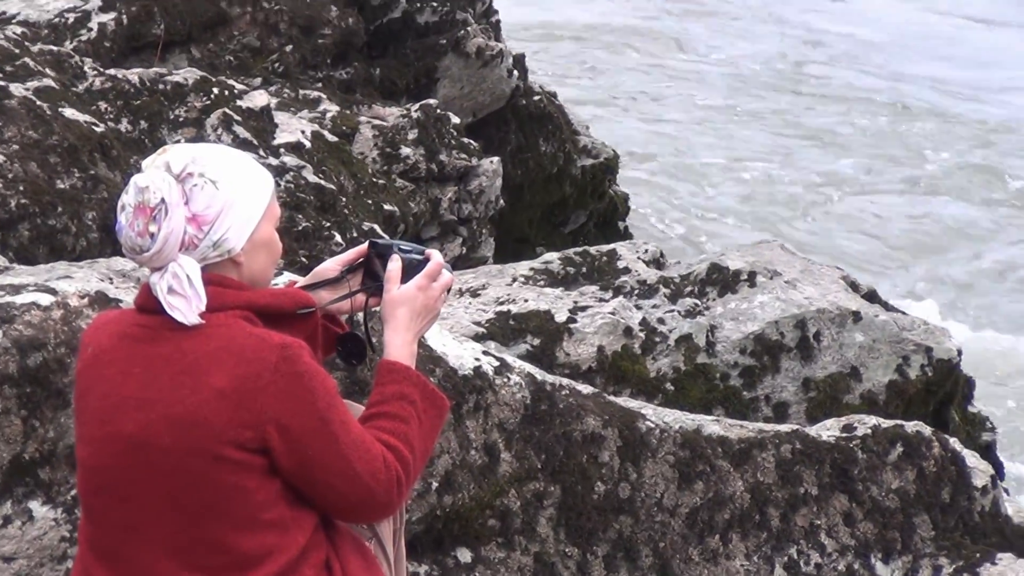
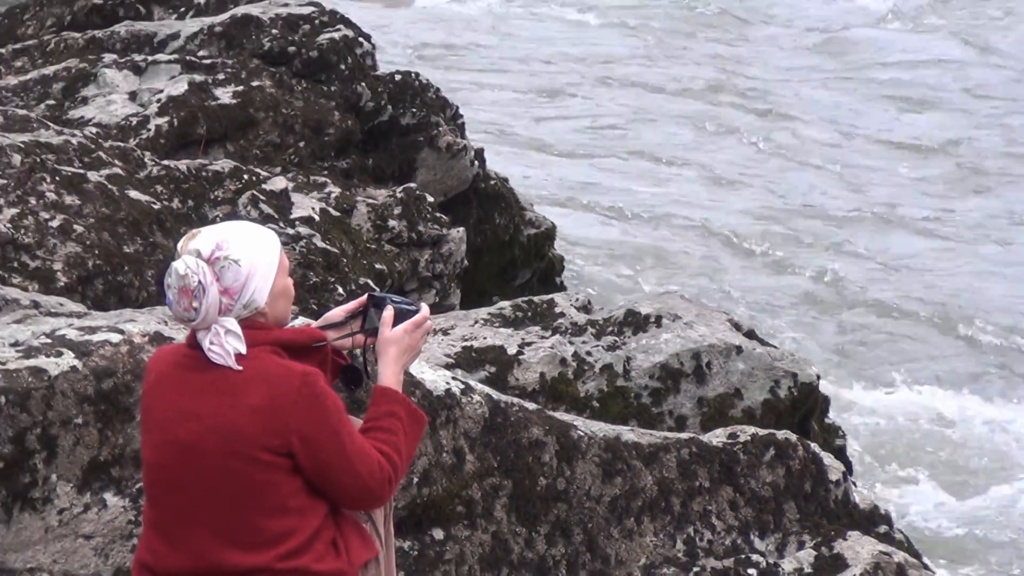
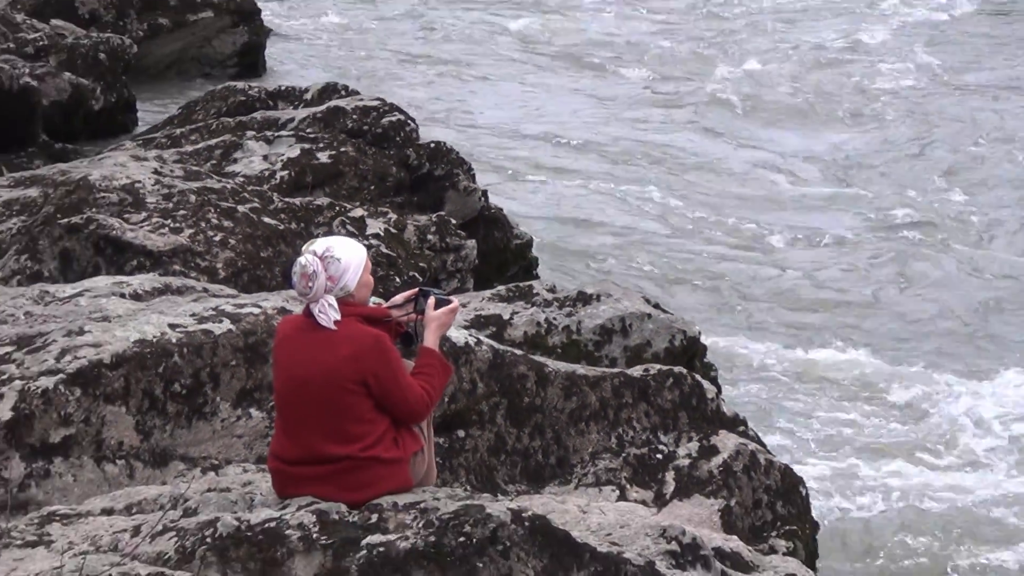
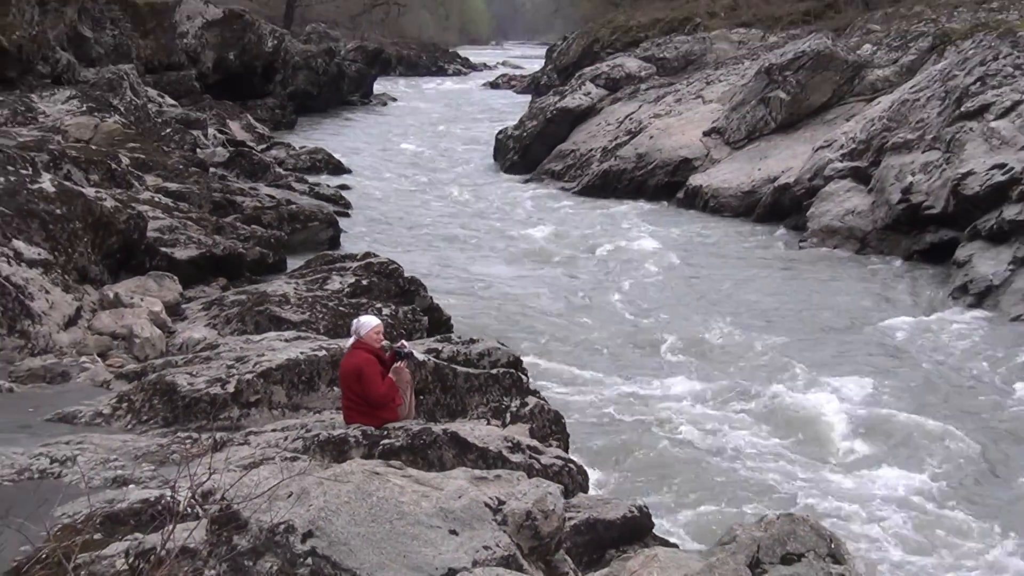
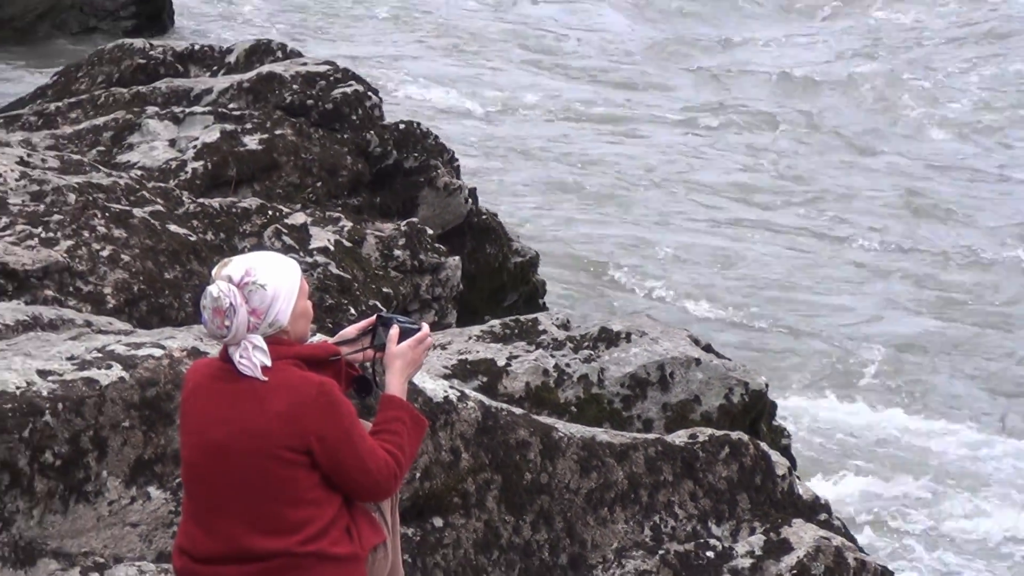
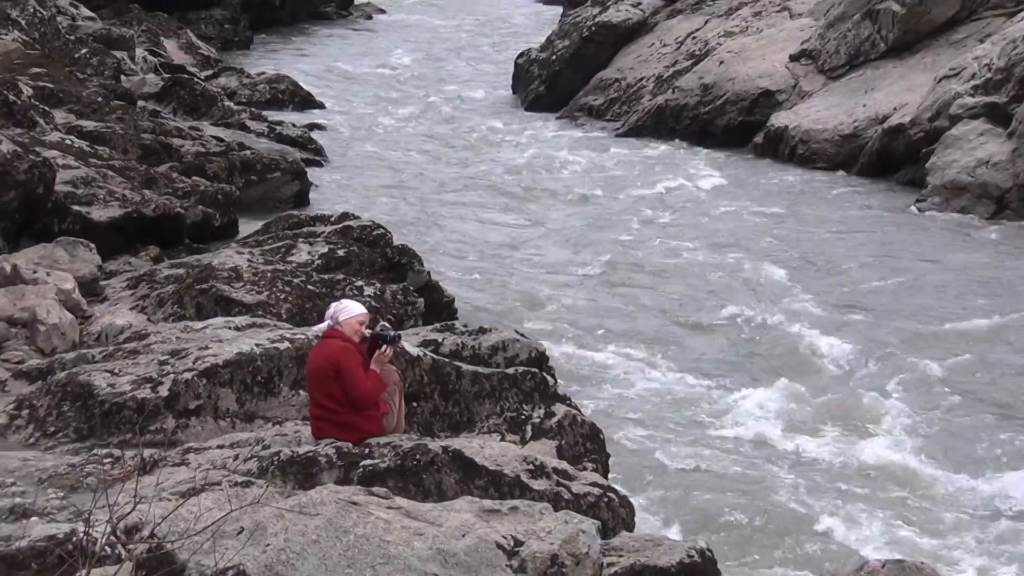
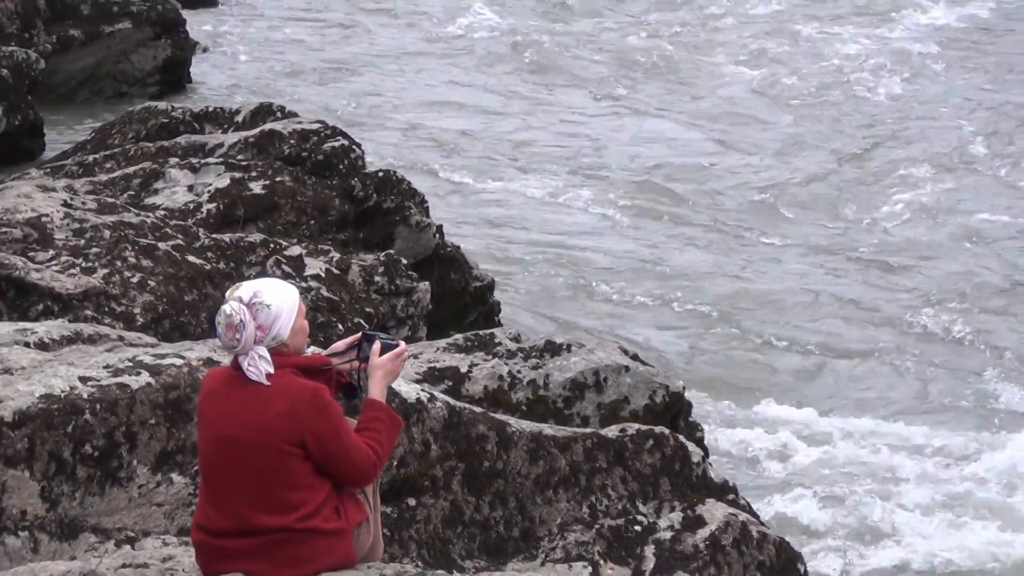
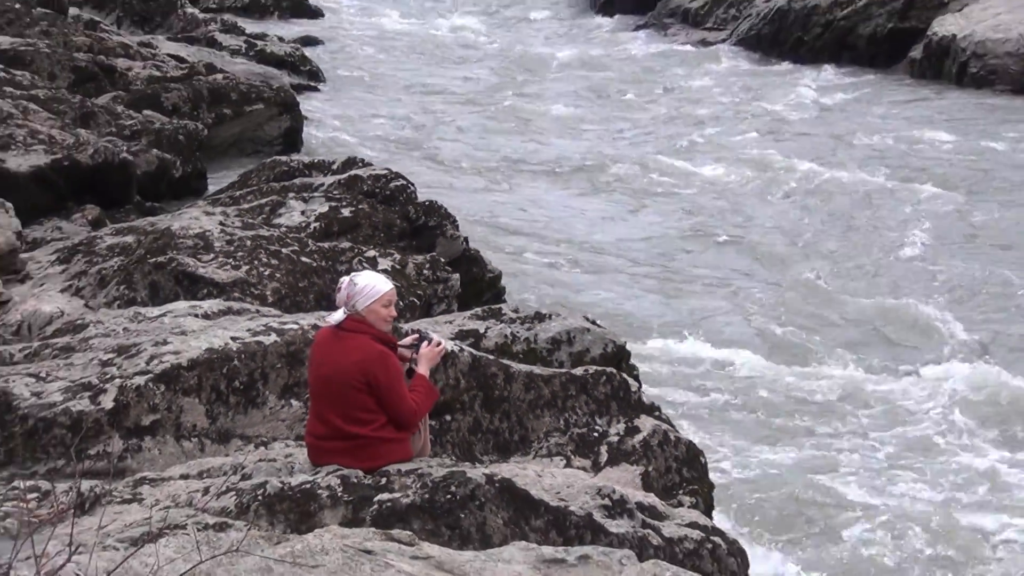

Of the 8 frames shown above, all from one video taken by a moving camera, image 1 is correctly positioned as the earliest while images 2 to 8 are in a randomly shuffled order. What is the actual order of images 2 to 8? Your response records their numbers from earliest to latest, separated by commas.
2, 5, 7, 3, 8, 6, 4
